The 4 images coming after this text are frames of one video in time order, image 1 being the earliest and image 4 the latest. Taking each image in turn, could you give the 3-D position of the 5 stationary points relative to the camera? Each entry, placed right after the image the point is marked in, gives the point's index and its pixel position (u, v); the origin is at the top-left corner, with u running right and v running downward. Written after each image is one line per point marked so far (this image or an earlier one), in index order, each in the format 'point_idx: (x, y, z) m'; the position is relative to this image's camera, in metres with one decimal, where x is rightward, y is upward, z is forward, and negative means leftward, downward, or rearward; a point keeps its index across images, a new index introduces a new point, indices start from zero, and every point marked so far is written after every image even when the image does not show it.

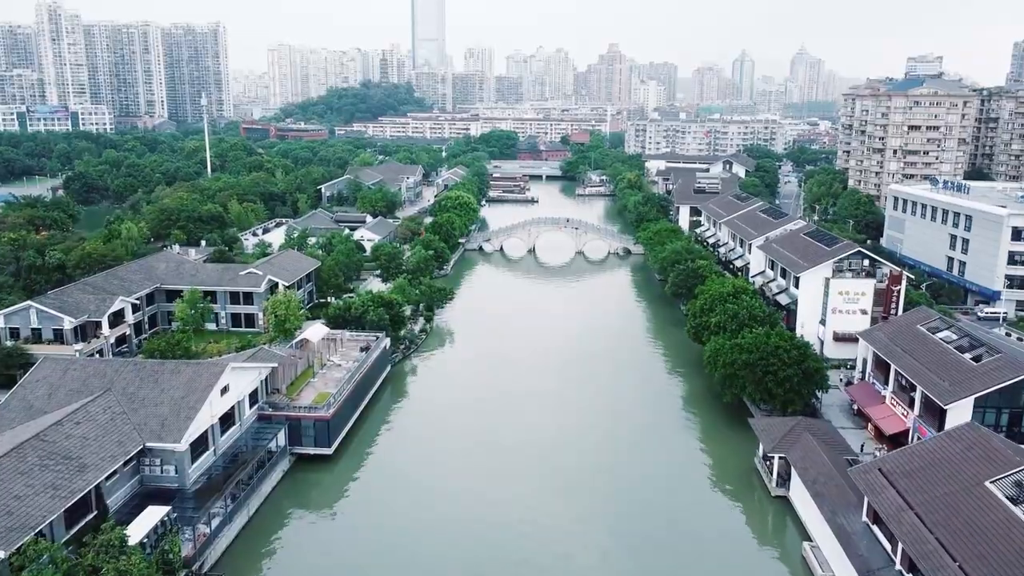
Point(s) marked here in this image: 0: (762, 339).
0: (+5.8, -1.1, +18.8) m
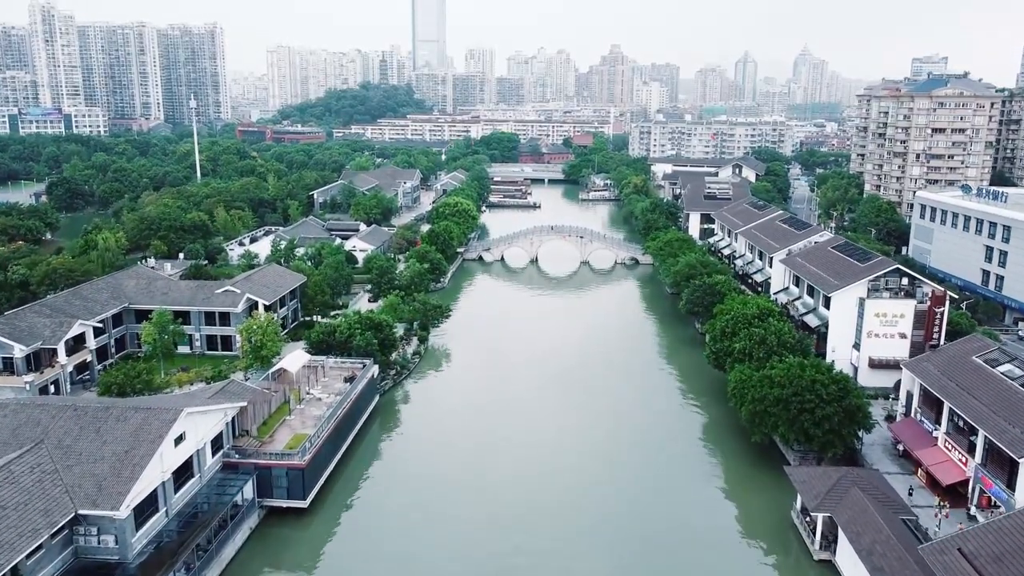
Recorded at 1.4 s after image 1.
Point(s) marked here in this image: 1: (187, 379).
0: (+5.8, -1.7, +16.7) m
1: (-7.7, -2.2, +19.4) m
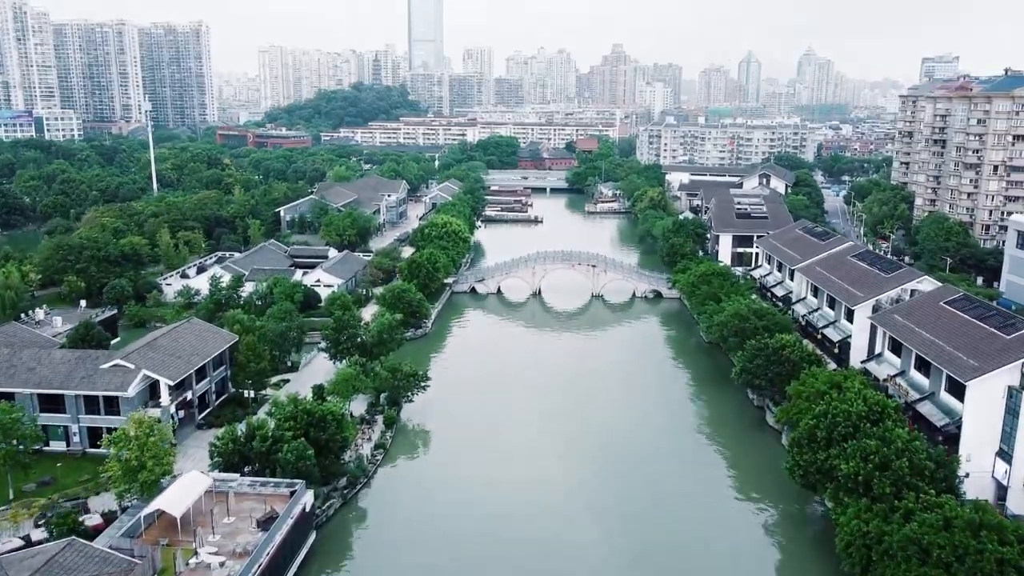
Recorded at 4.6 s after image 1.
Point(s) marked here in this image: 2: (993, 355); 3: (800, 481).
0: (+5.7, -3.1, +10.4) m
1: (-7.8, -3.7, +13.1) m
2: (+8.6, -1.2, +14.5) m
3: (+5.1, -3.4, +14.3) m
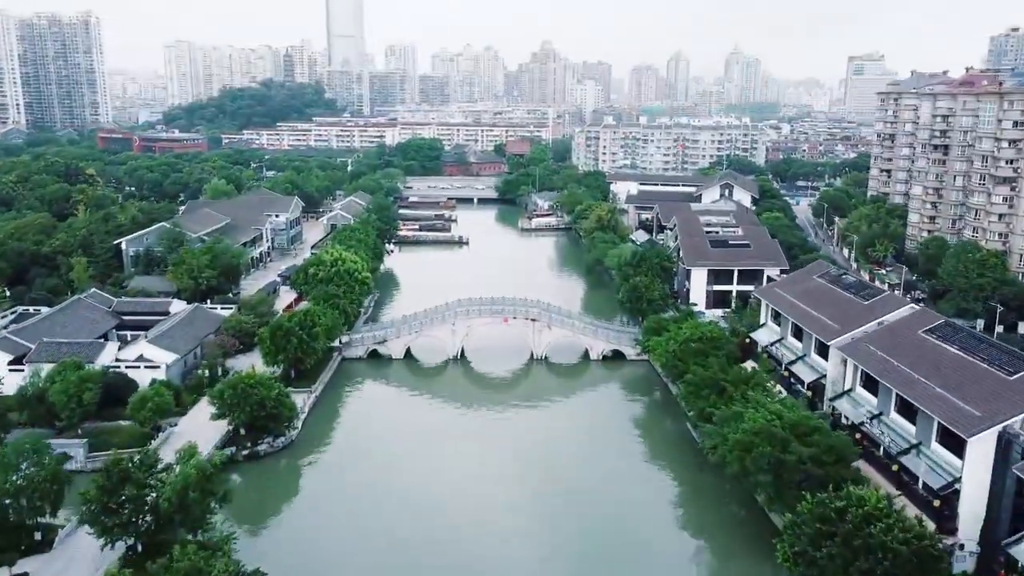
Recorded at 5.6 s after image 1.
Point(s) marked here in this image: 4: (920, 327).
0: (+5.0, -4.9, +2.7) m
1: (-8.7, -5.7, +4.2) m
2: (+7.5, -2.9, +7.0) m
3: (+4.0, -5.1, +6.5) m
4: (+7.5, -0.7, +15.3) m
